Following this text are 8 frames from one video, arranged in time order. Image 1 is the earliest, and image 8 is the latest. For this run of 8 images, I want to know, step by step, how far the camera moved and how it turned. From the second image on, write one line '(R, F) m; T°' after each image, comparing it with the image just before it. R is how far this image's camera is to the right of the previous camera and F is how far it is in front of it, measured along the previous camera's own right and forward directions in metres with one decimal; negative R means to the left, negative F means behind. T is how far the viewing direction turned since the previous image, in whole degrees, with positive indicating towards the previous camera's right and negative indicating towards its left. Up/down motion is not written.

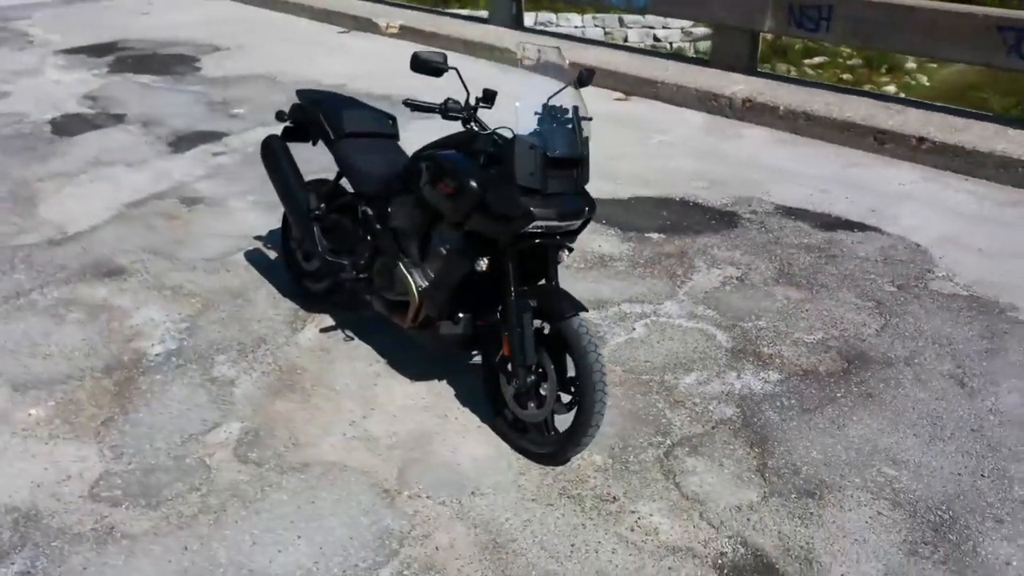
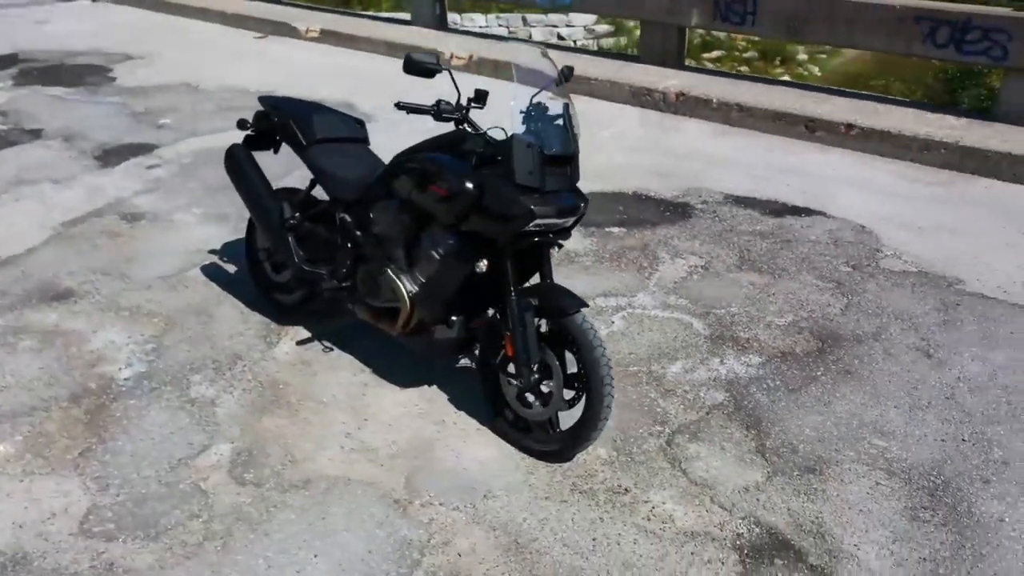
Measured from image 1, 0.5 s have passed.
(-0.4, 0.0) m; +6°
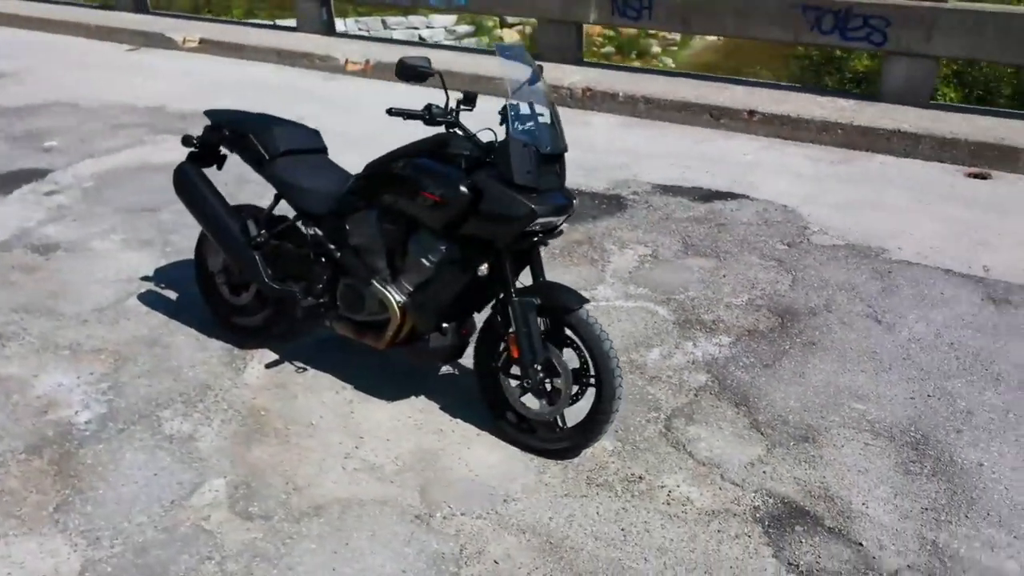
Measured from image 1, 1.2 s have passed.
(-0.5, +0.1) m; +9°
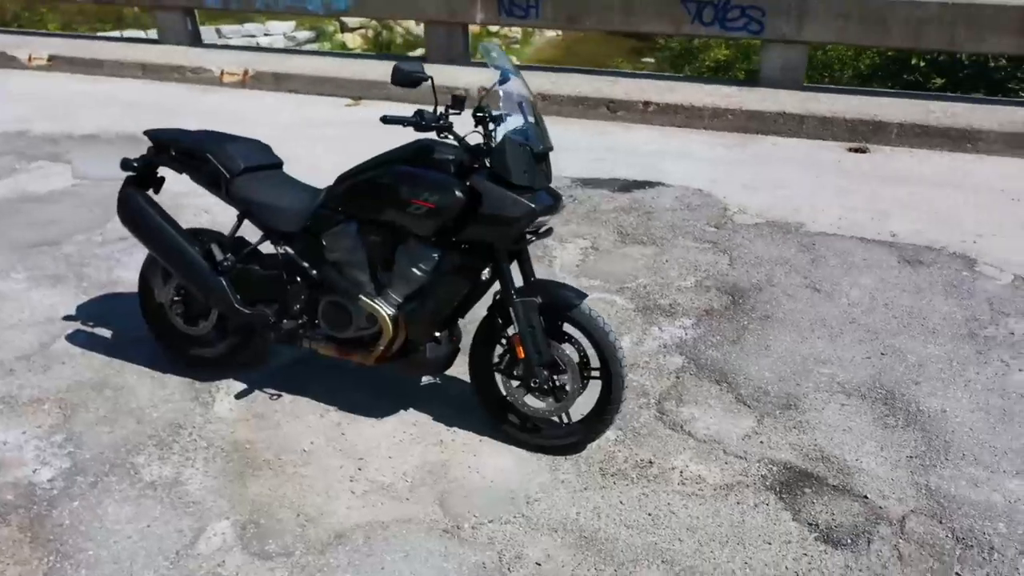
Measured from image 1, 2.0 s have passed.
(-0.6, +0.1) m; +10°
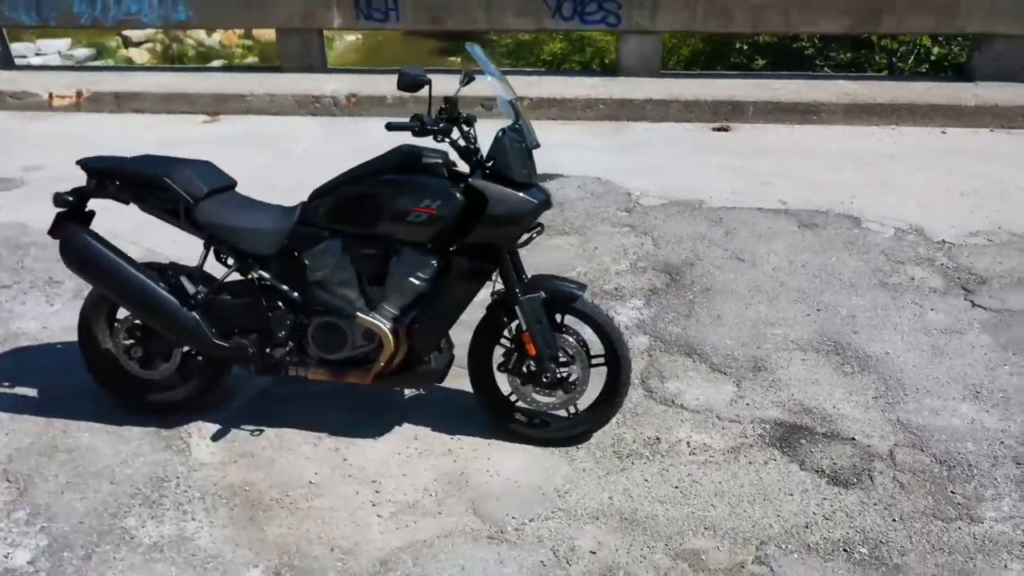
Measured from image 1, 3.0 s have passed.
(-0.8, +0.1) m; +13°
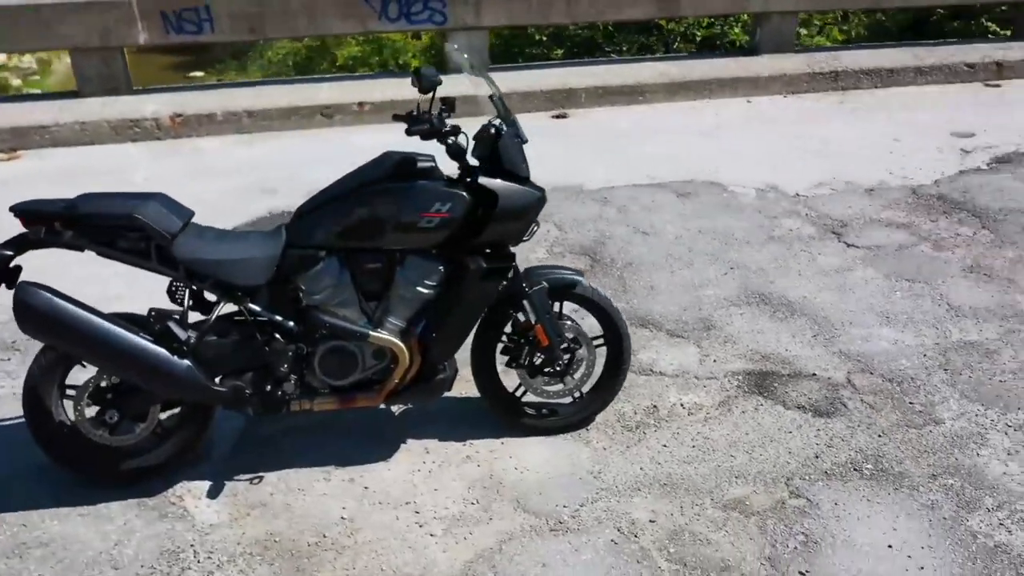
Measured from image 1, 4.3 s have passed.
(-1.0, +0.1) m; +16°
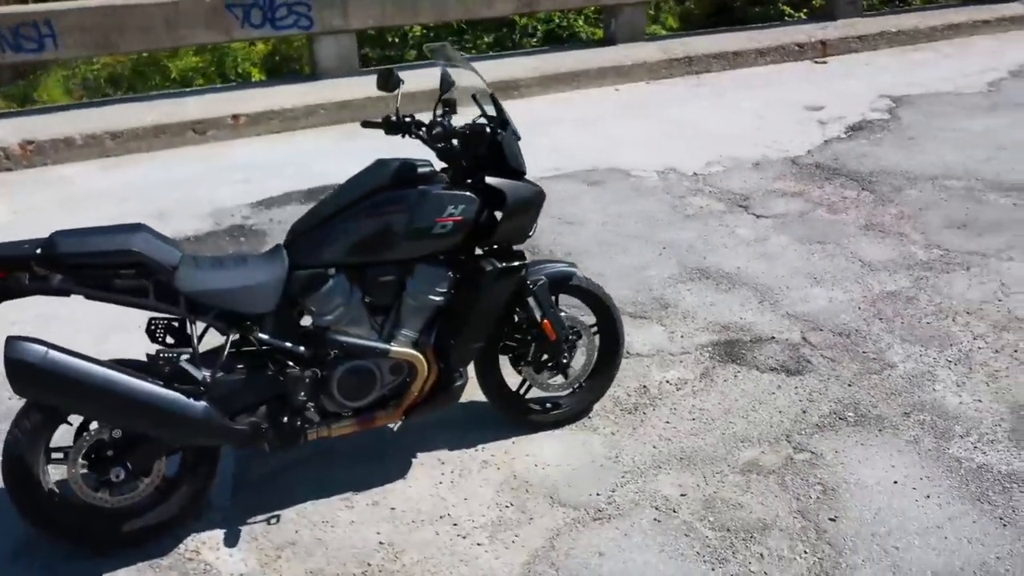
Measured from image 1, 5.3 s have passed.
(-0.7, +0.1) m; +12°
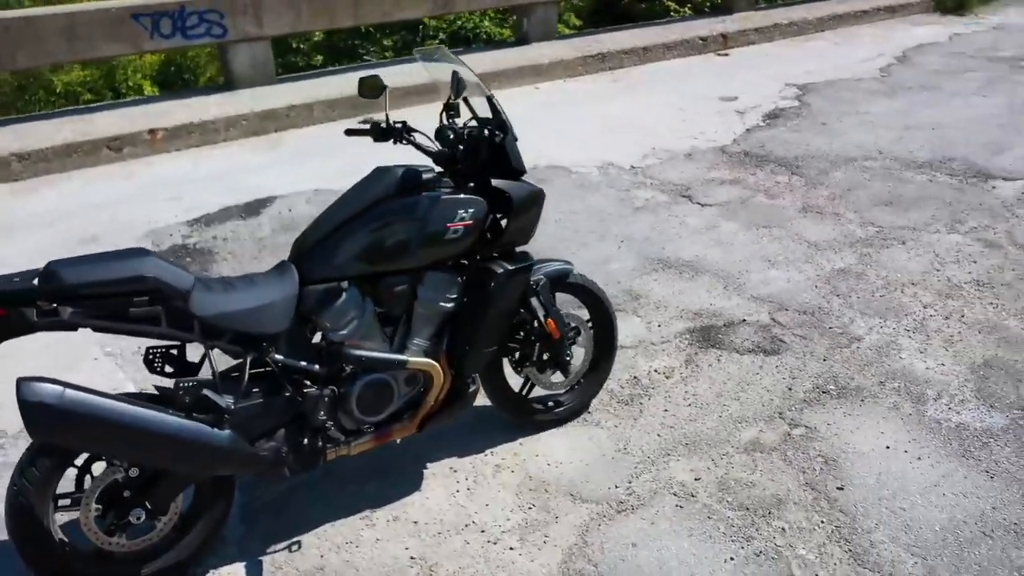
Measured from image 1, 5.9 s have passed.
(-0.5, 0.0) m; +7°
